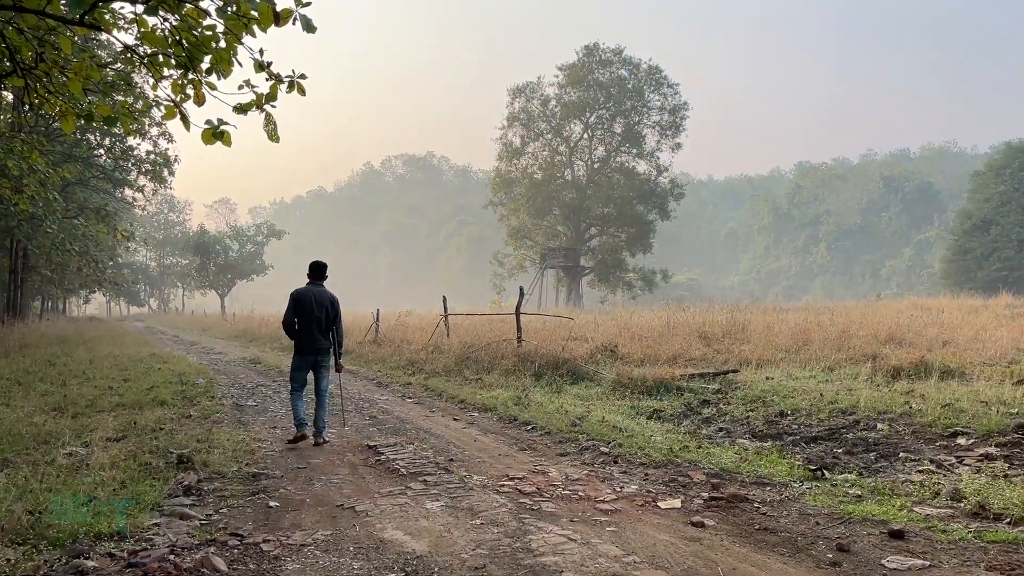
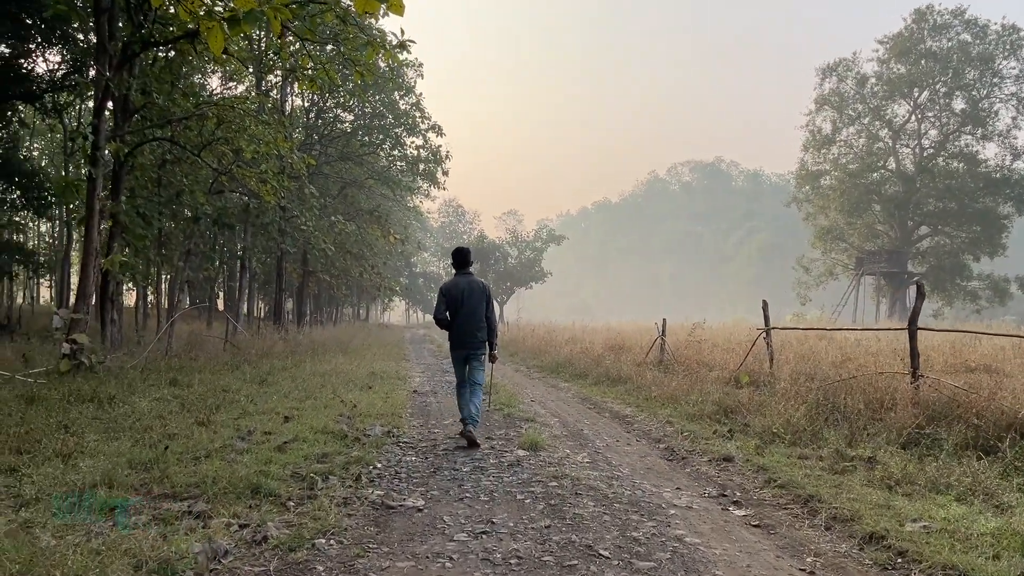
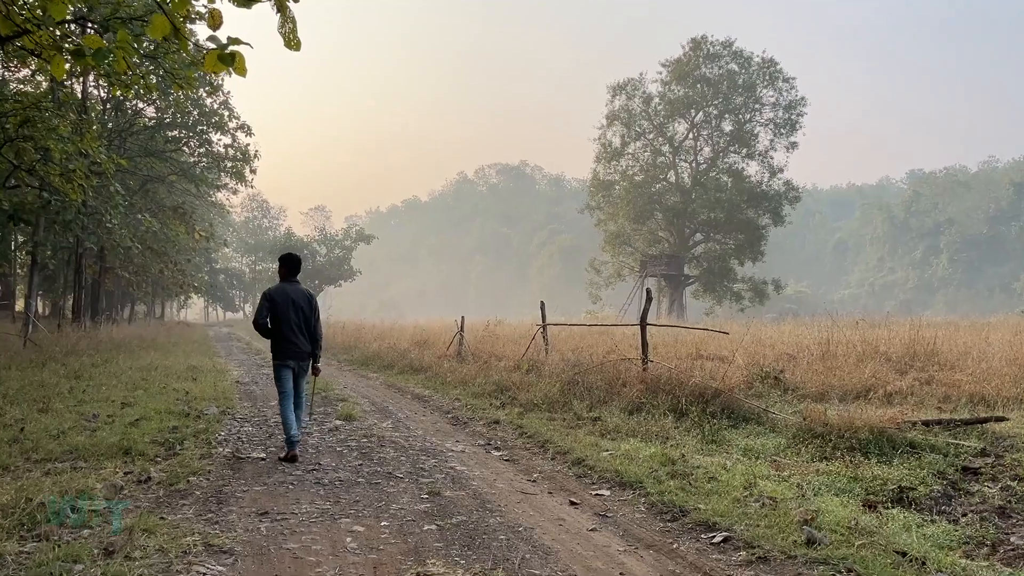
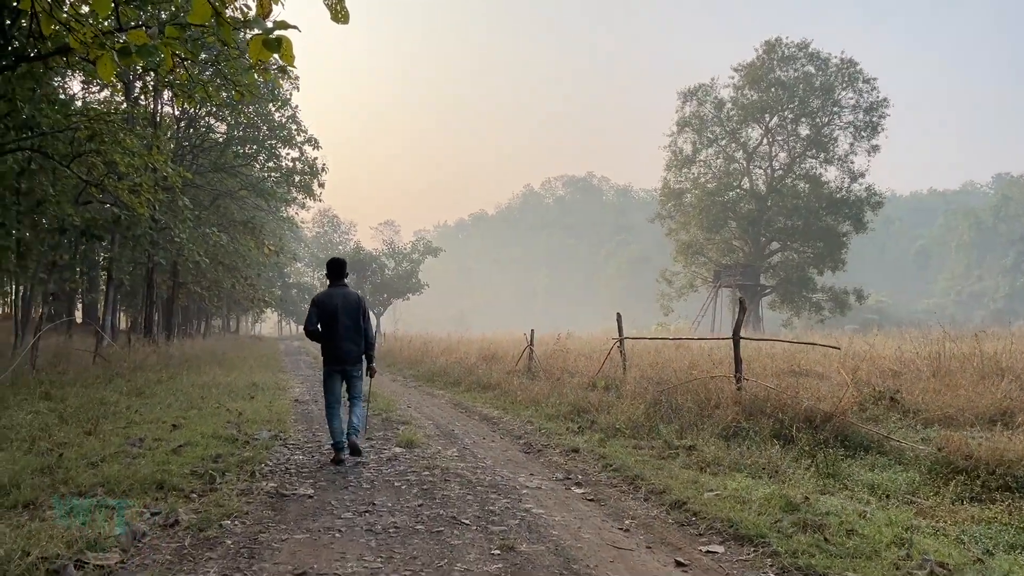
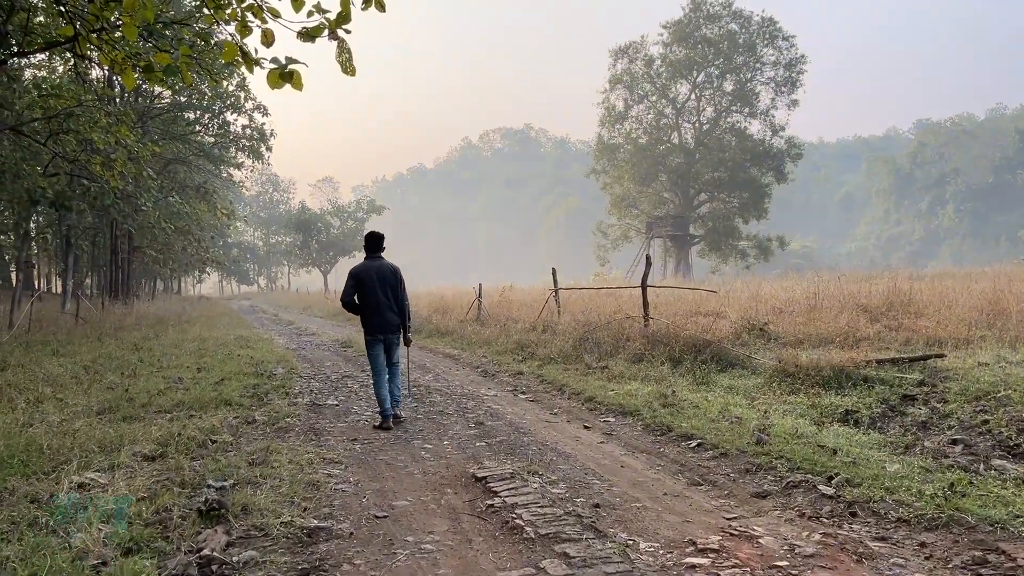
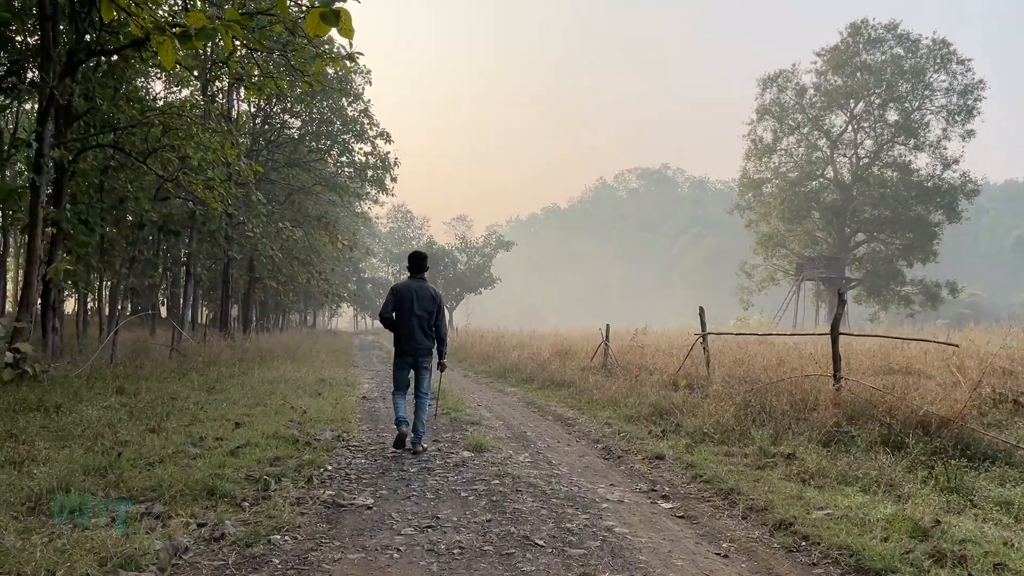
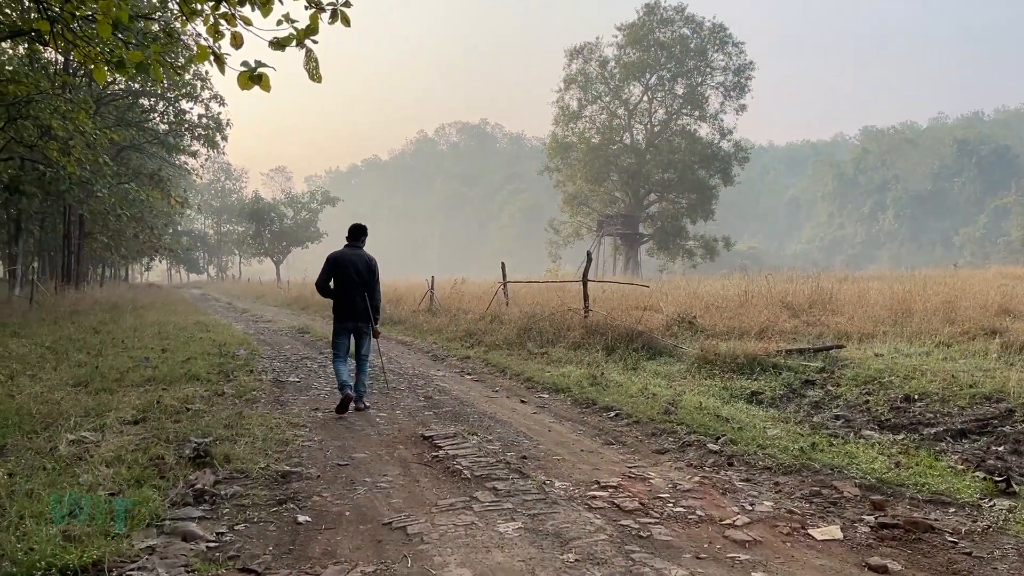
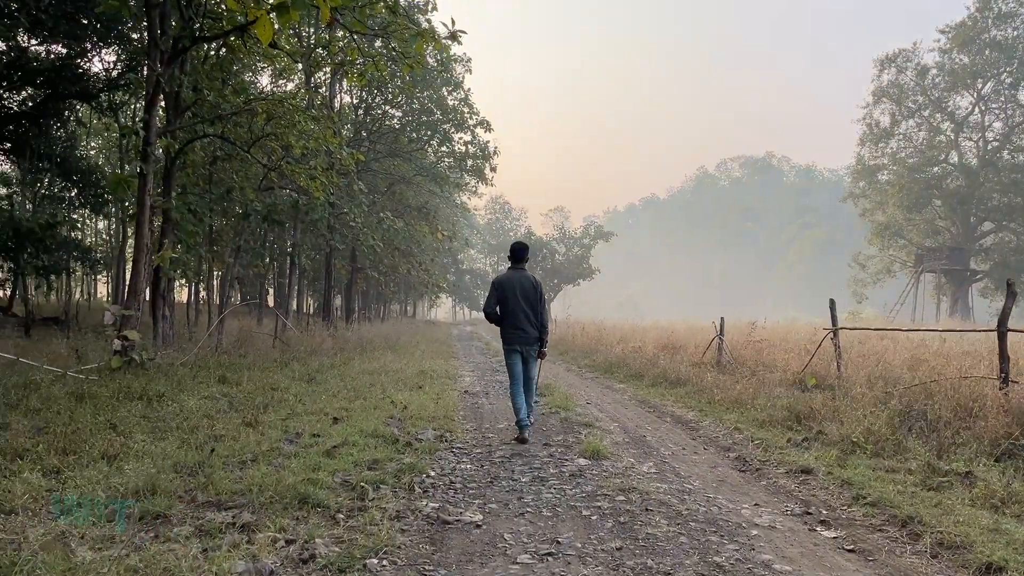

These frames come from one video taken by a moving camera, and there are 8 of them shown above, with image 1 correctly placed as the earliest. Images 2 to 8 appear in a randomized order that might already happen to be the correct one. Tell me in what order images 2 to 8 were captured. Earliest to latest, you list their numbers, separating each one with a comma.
7, 5, 3, 4, 6, 2, 8
